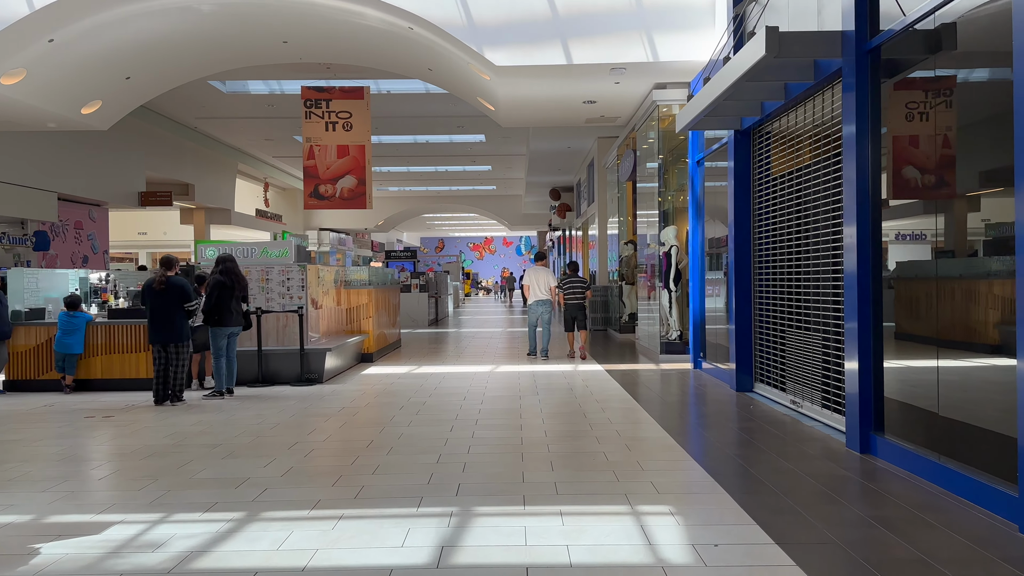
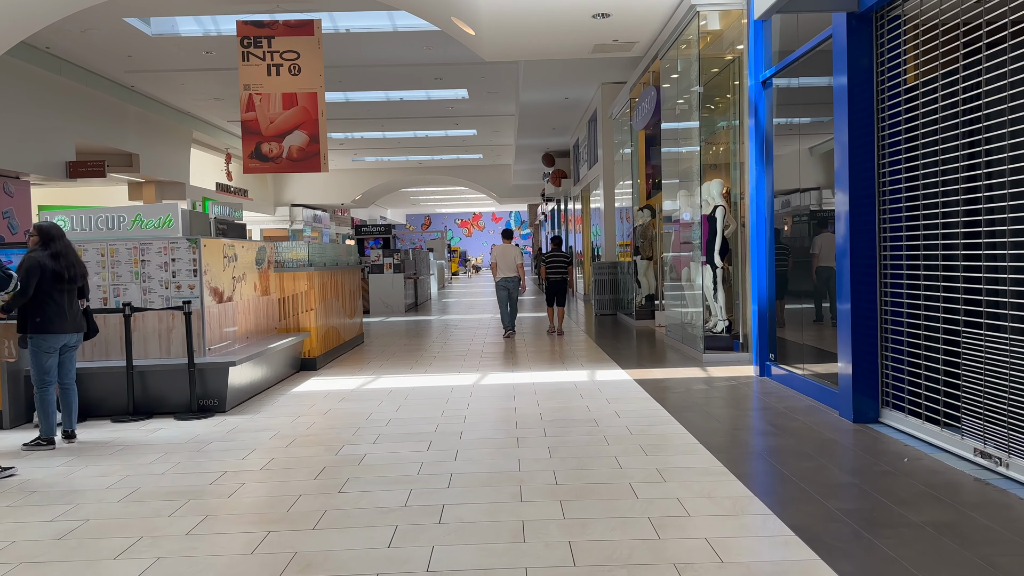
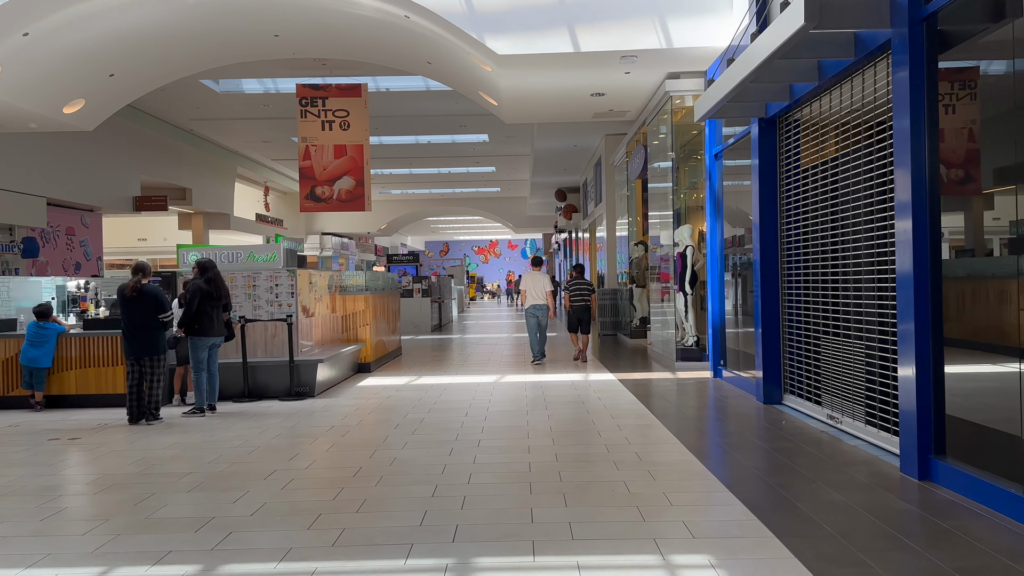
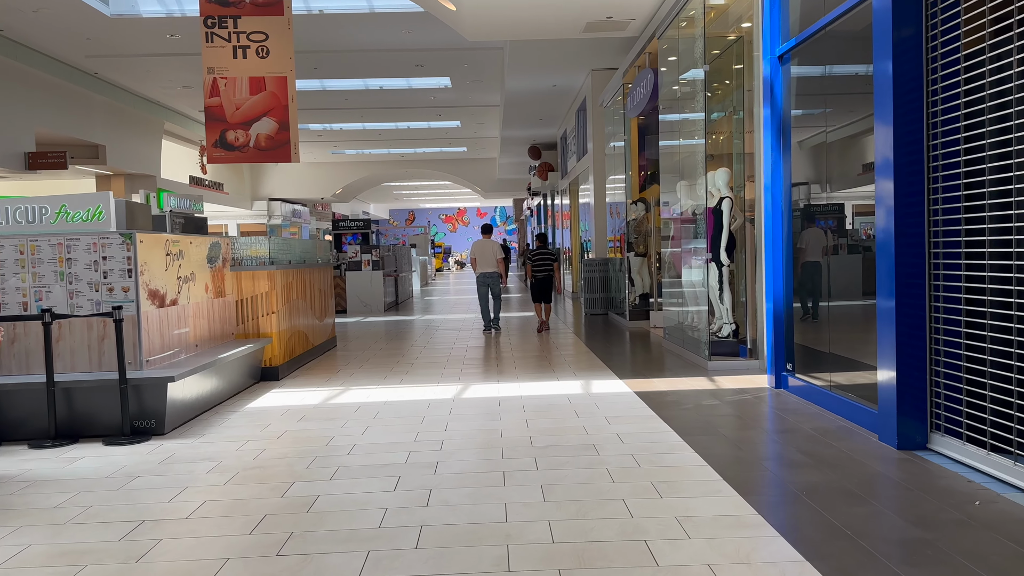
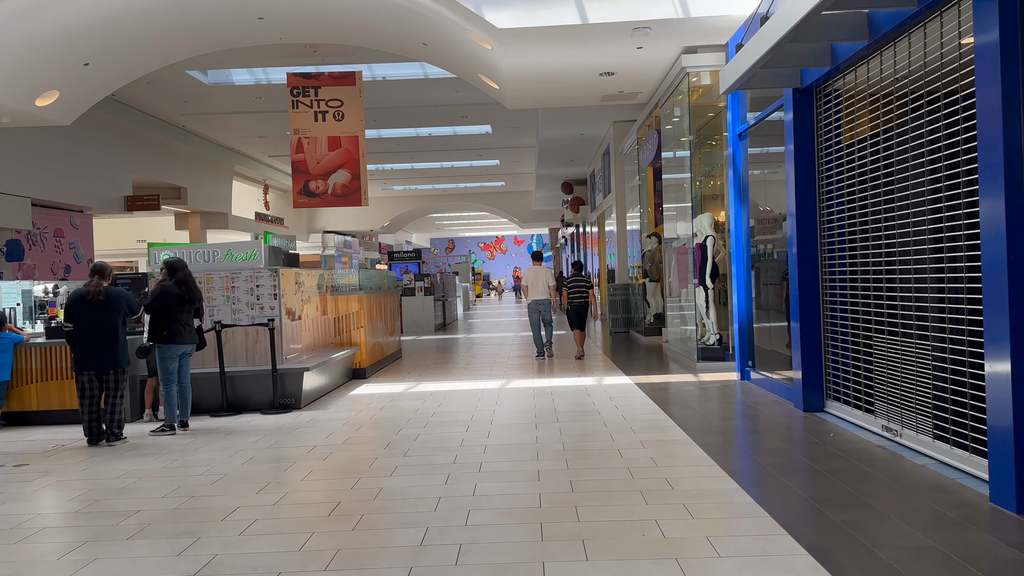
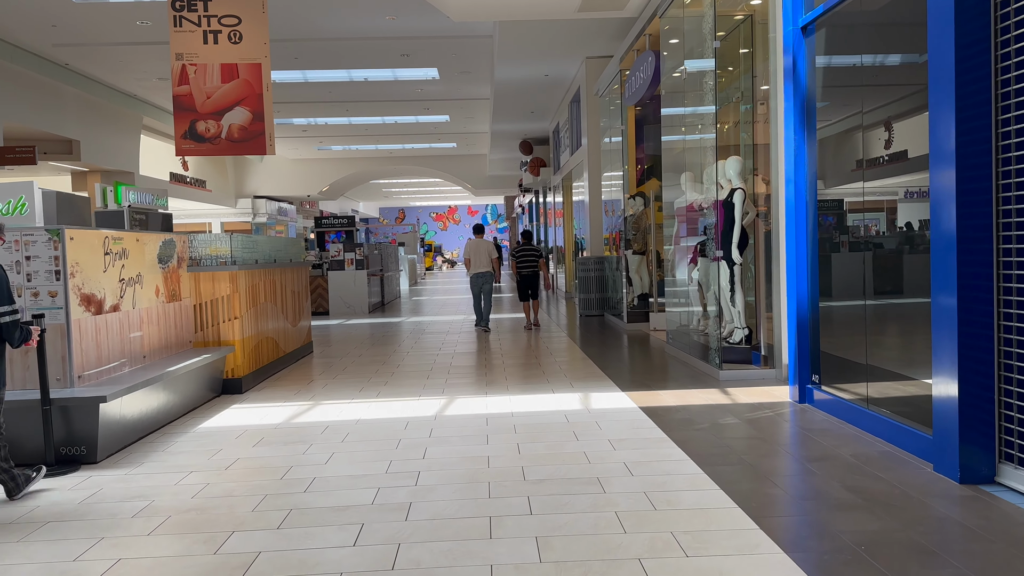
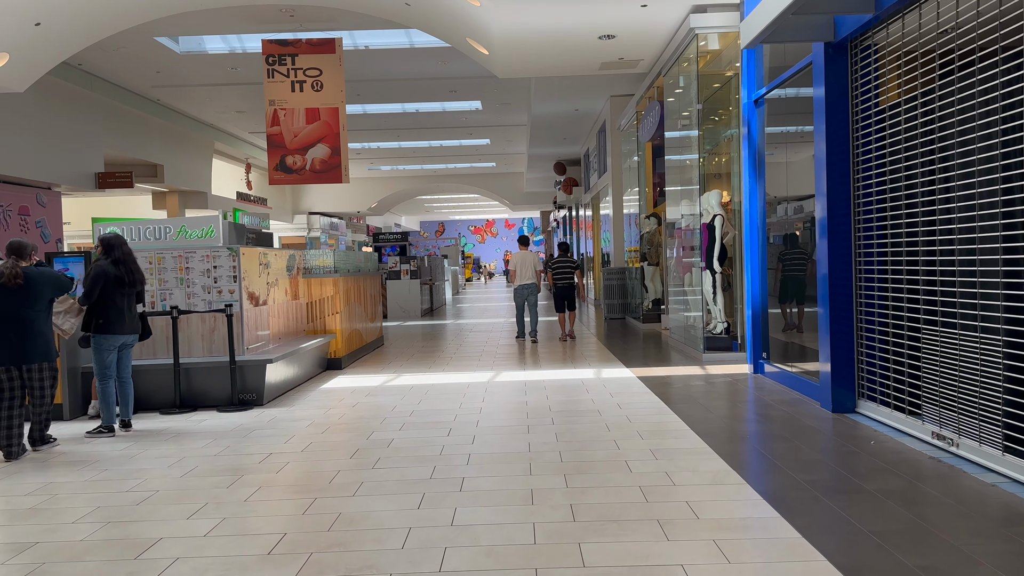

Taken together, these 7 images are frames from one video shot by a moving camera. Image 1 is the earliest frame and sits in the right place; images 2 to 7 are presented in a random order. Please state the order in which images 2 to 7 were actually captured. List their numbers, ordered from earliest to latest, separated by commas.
3, 5, 7, 2, 4, 6
